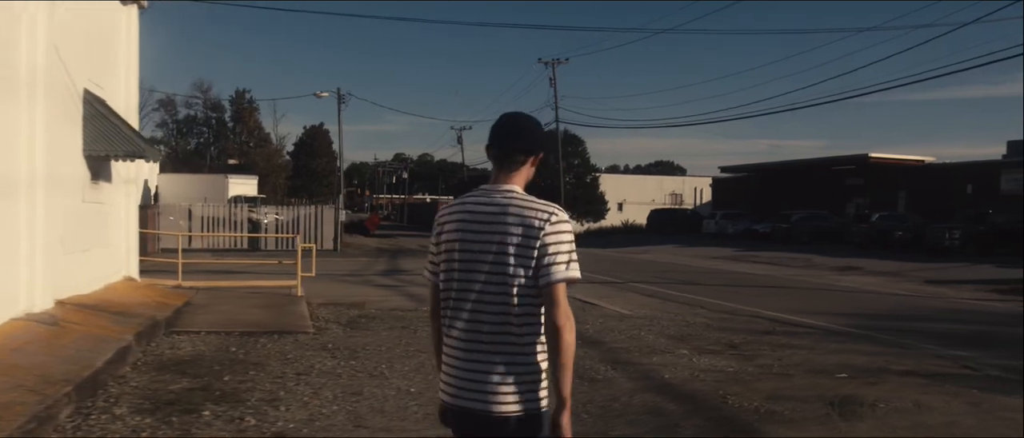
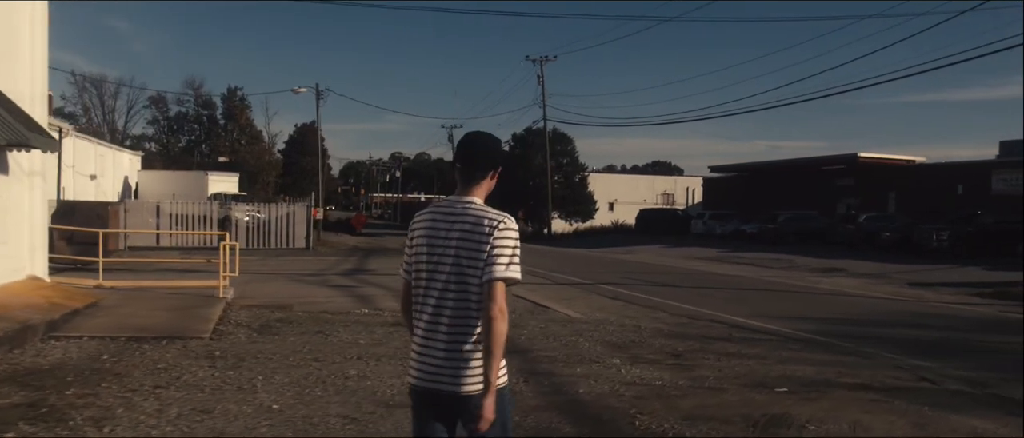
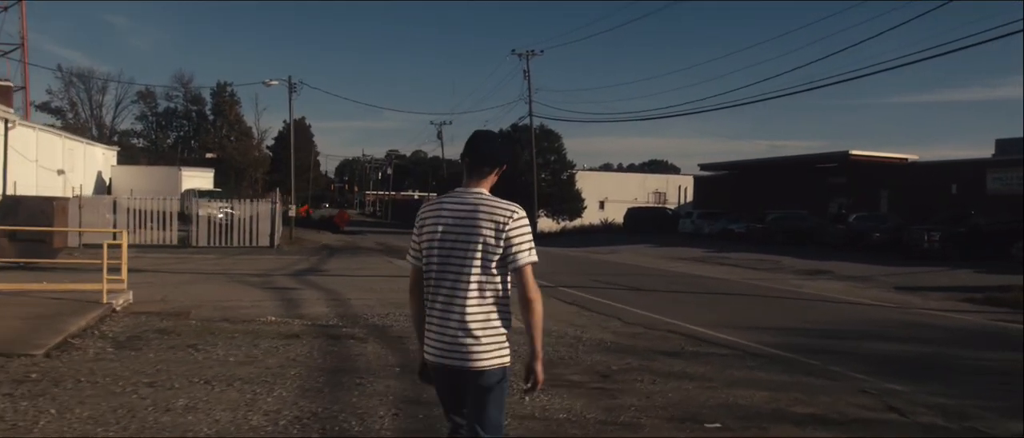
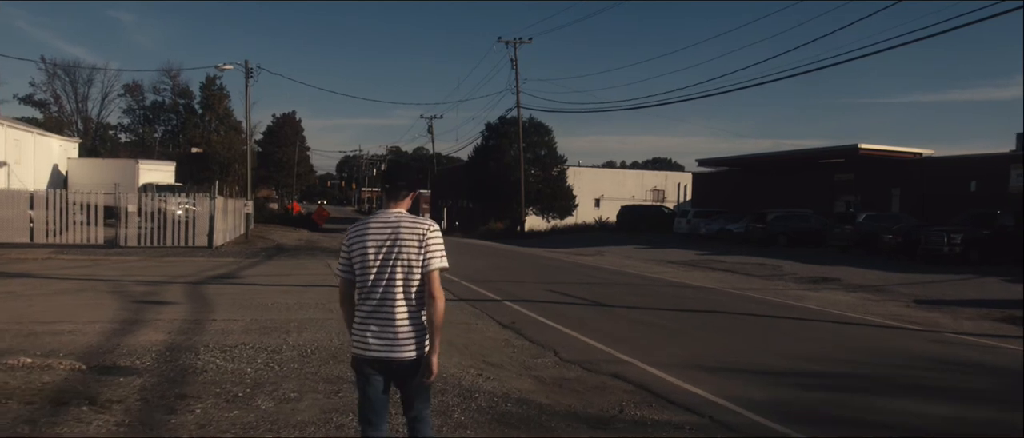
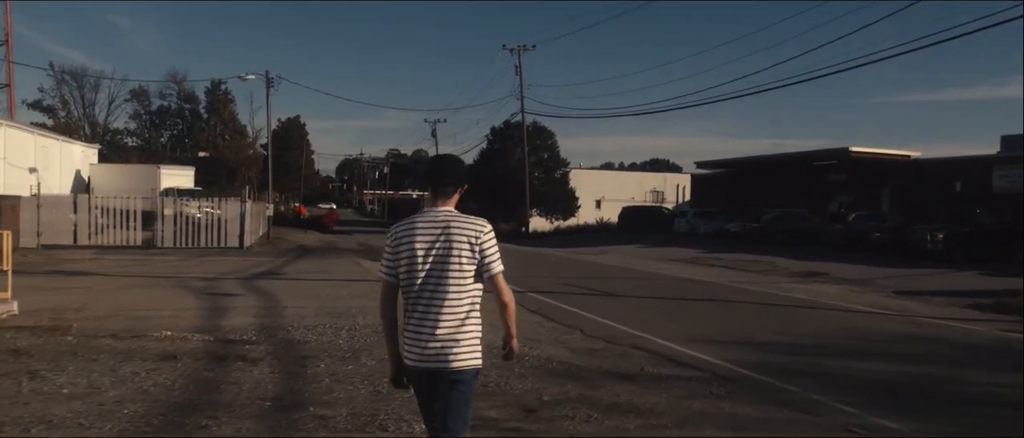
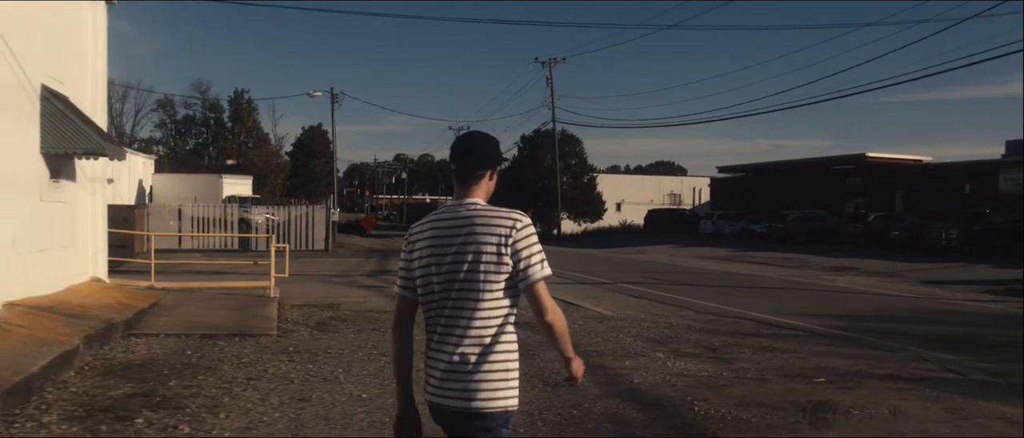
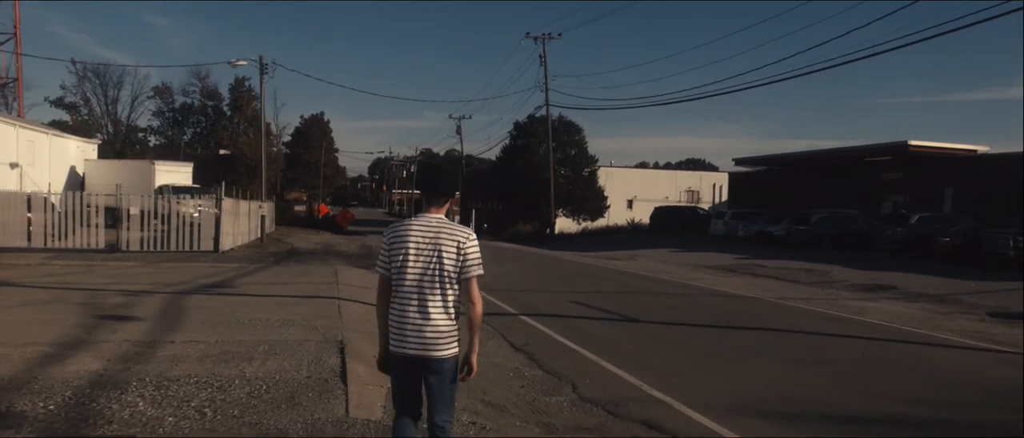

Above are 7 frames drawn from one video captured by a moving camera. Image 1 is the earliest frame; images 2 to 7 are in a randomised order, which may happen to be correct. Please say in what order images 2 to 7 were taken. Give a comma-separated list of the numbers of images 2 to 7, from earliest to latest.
6, 2, 3, 5, 4, 7
